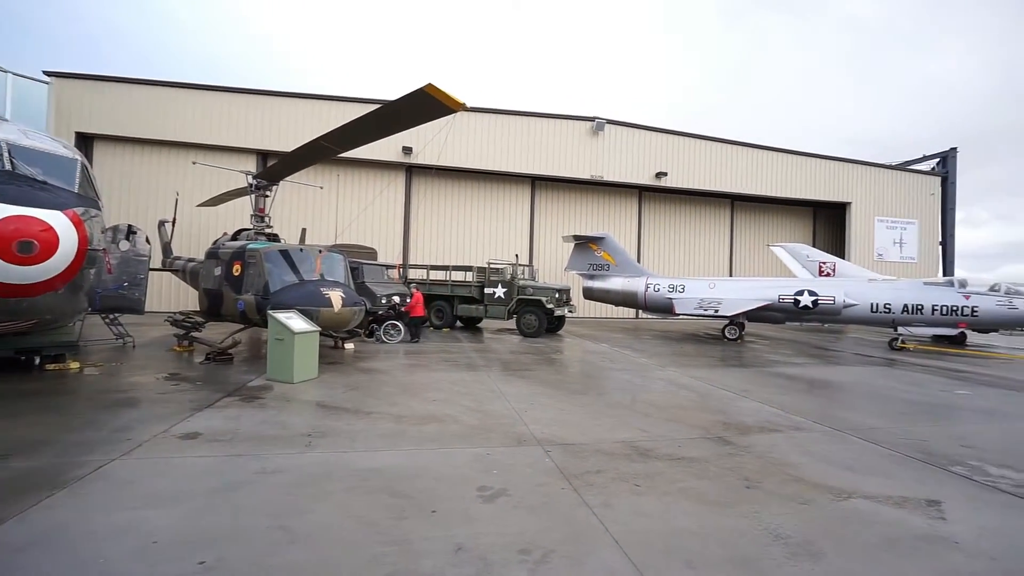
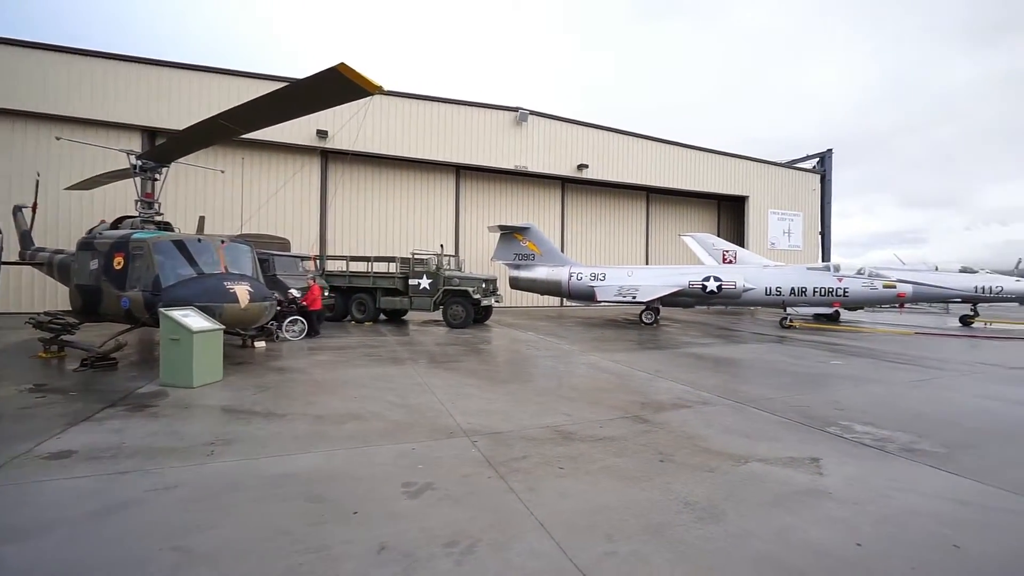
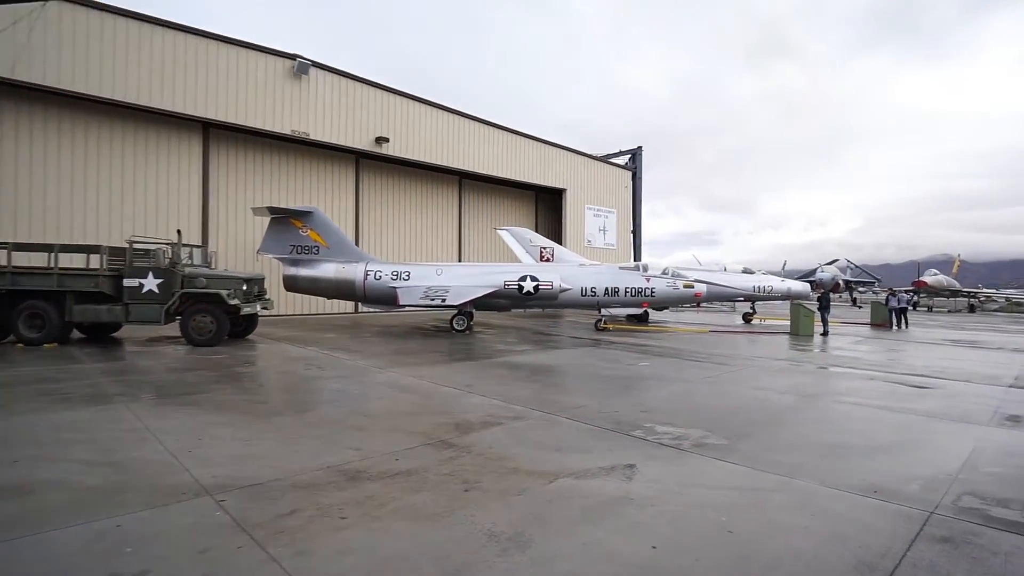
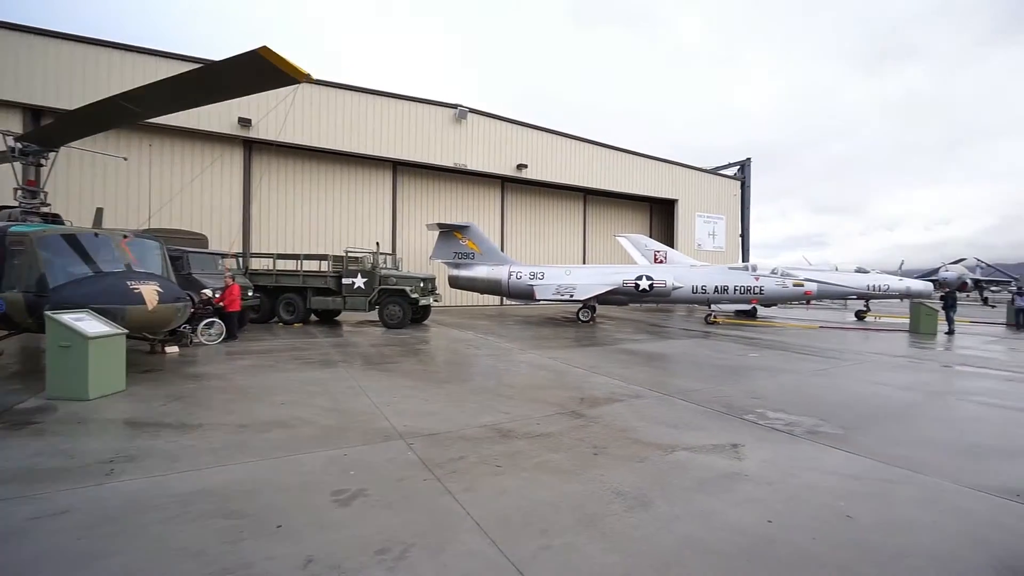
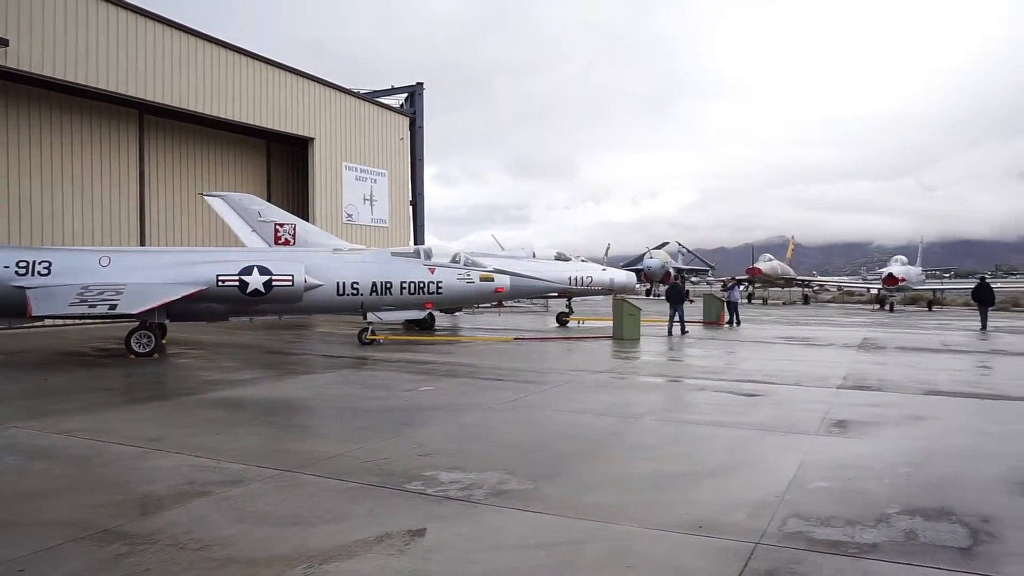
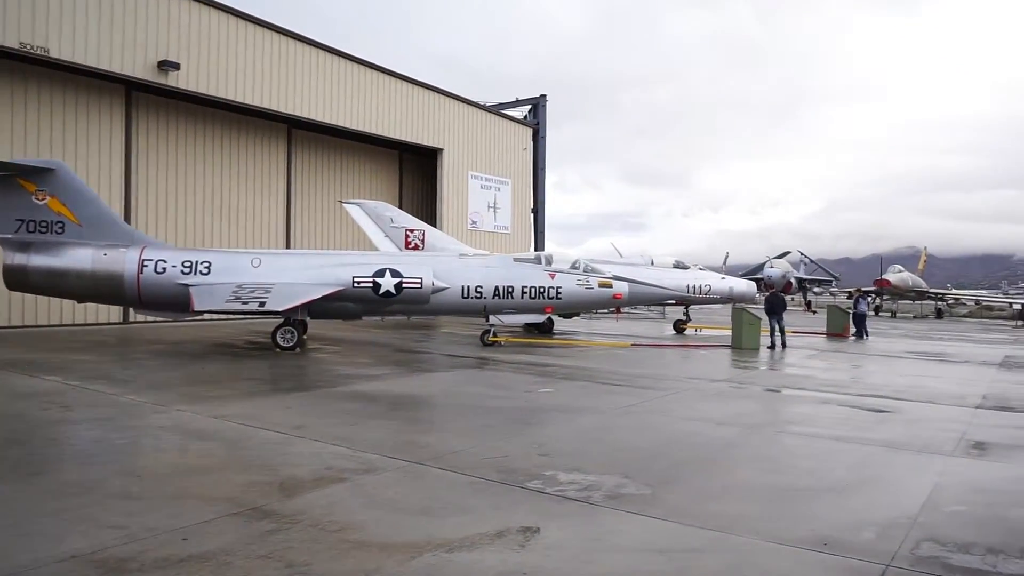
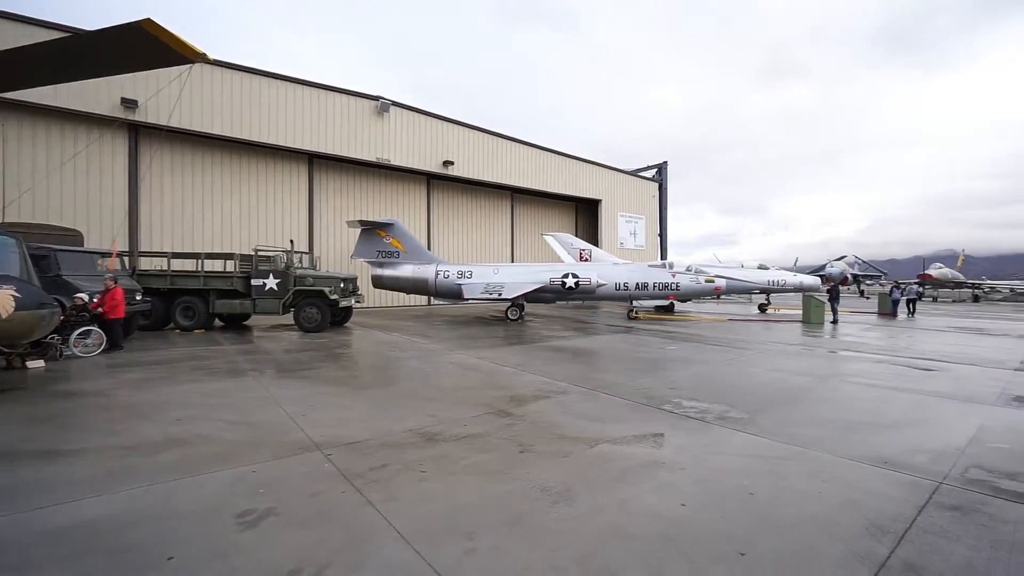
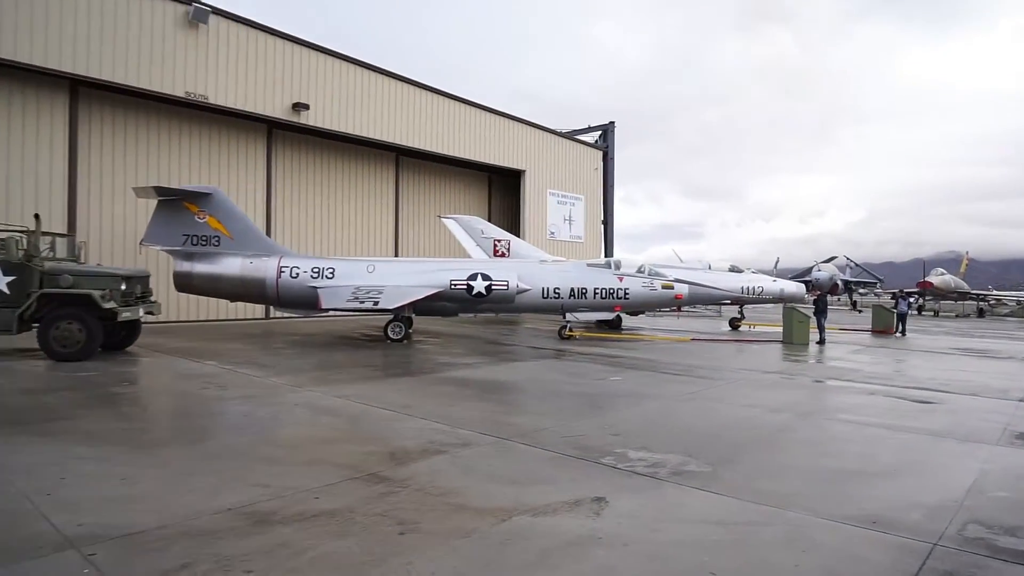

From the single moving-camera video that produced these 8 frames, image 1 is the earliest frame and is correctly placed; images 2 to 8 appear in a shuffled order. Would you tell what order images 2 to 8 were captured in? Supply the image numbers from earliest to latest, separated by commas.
2, 4, 7, 3, 8, 6, 5
